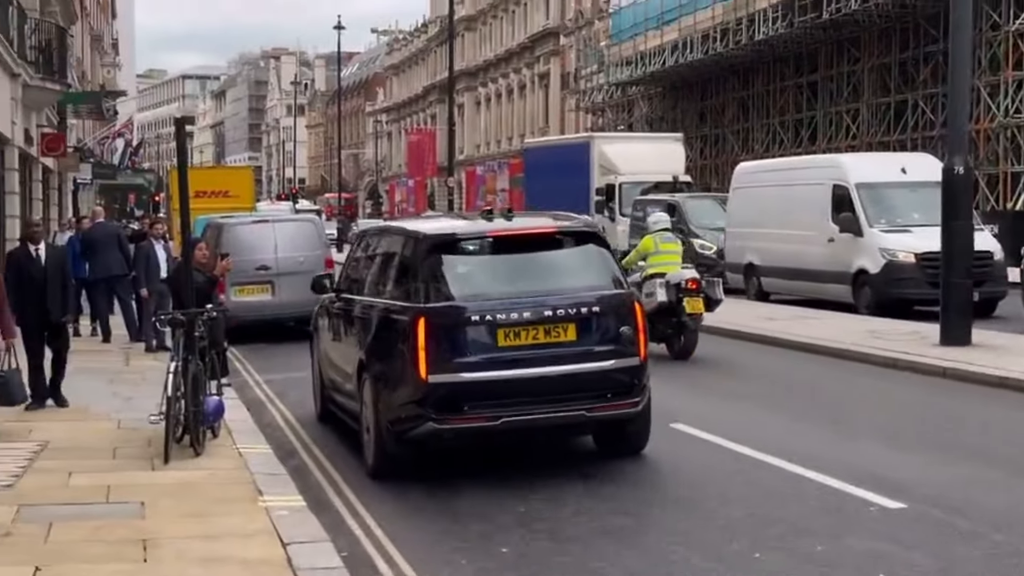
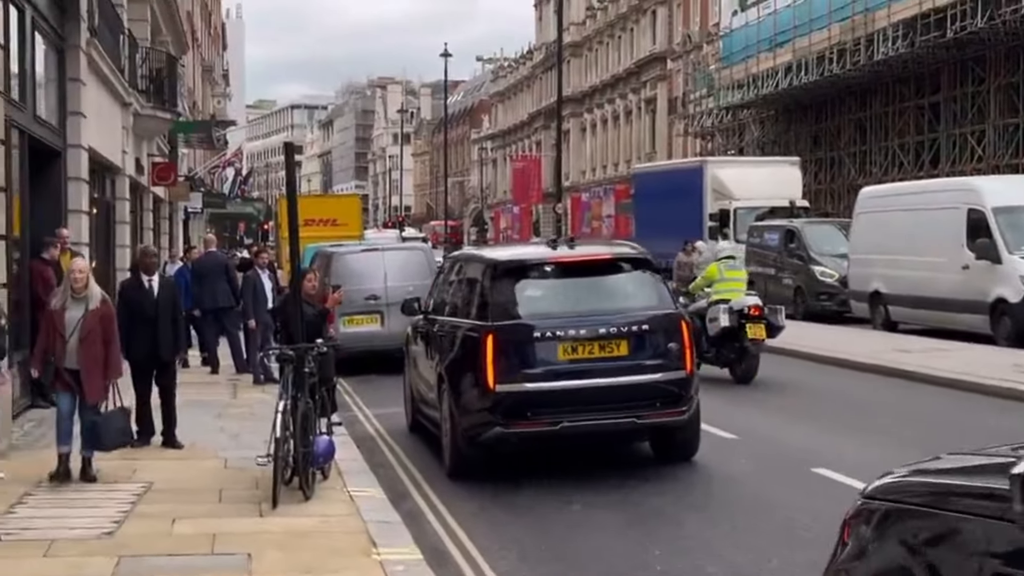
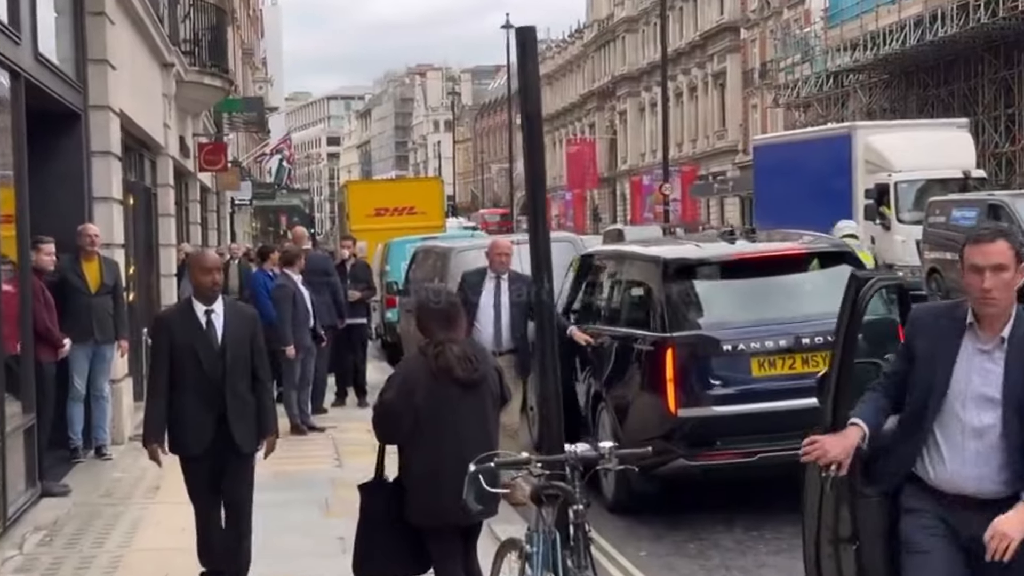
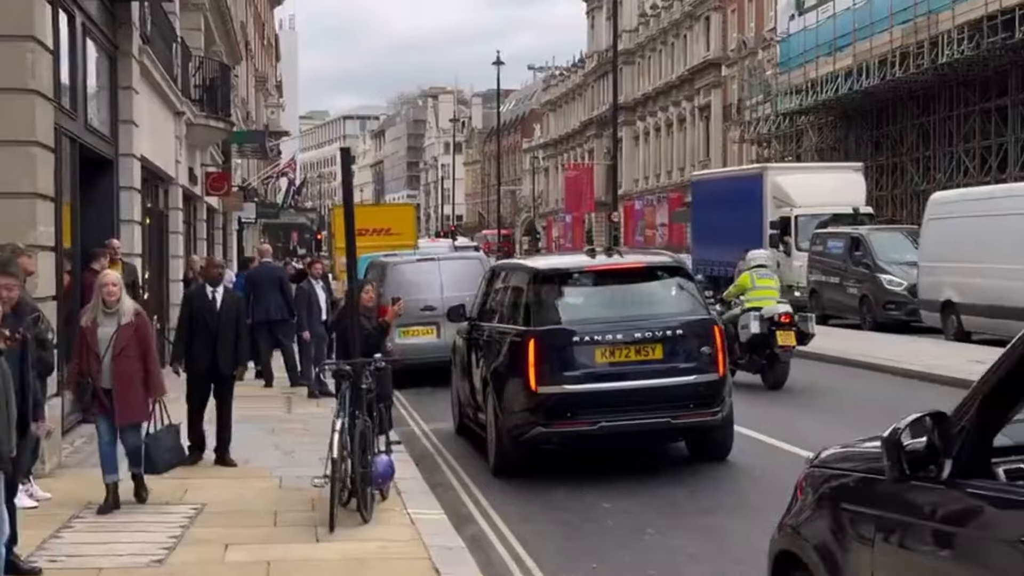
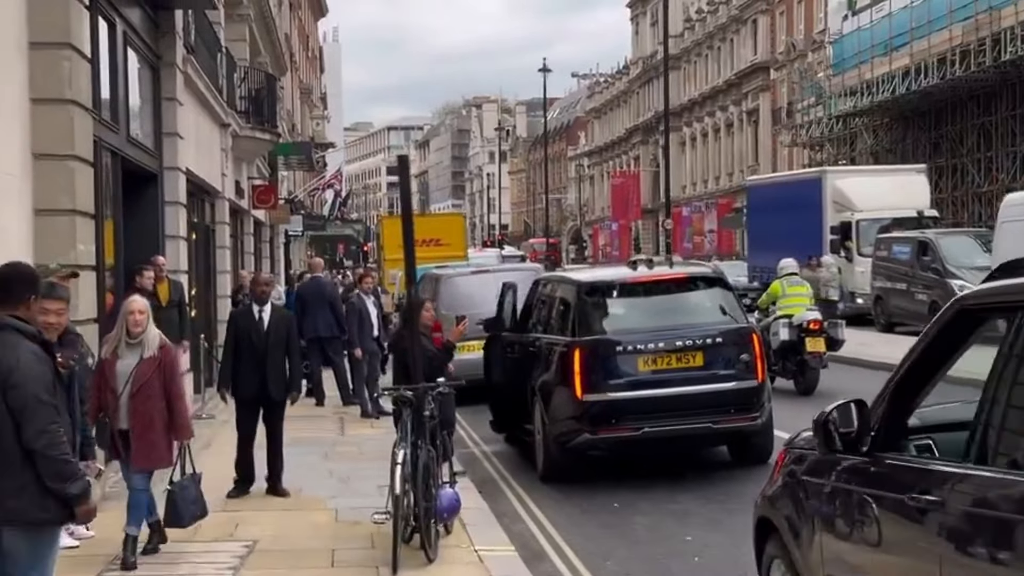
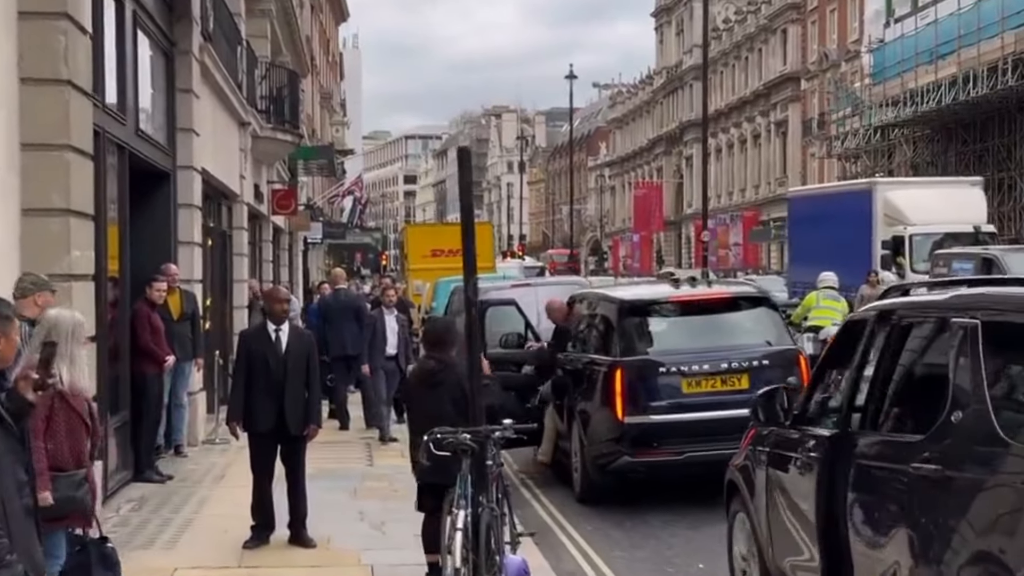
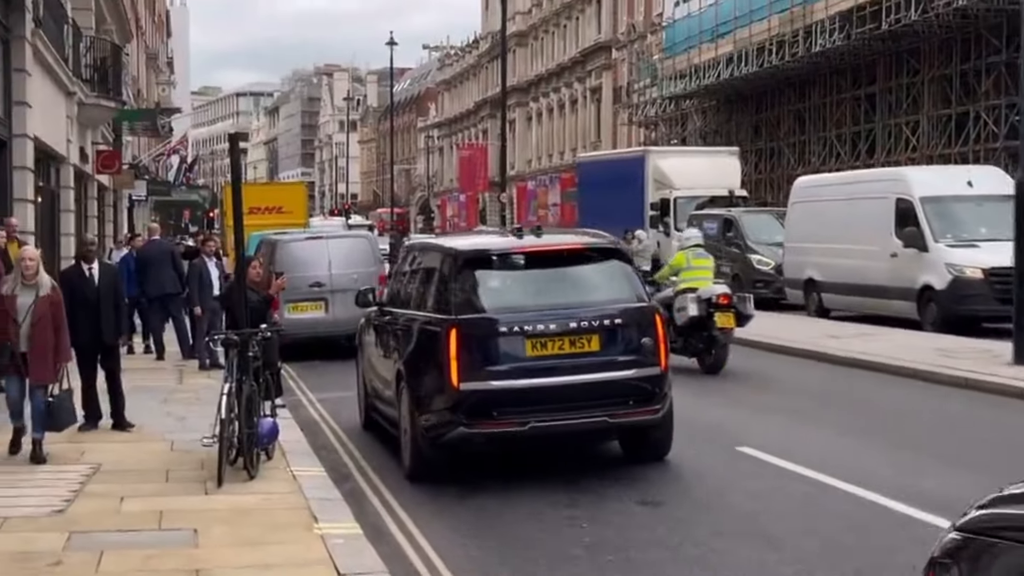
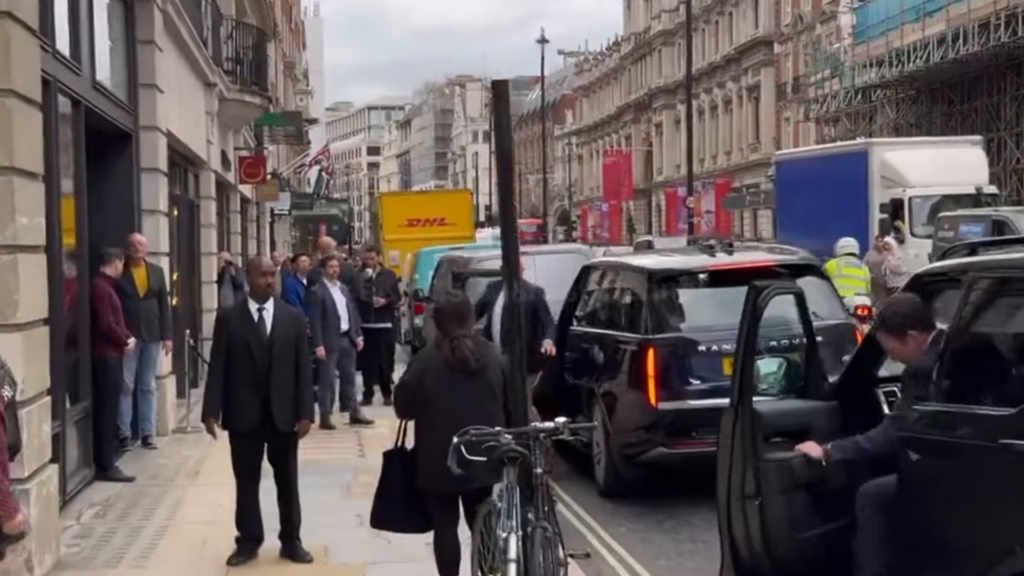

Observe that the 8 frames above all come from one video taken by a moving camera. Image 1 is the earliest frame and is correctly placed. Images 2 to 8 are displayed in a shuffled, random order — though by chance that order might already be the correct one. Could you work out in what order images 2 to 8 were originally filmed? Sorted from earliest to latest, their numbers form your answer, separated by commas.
7, 2, 4, 5, 6, 8, 3
